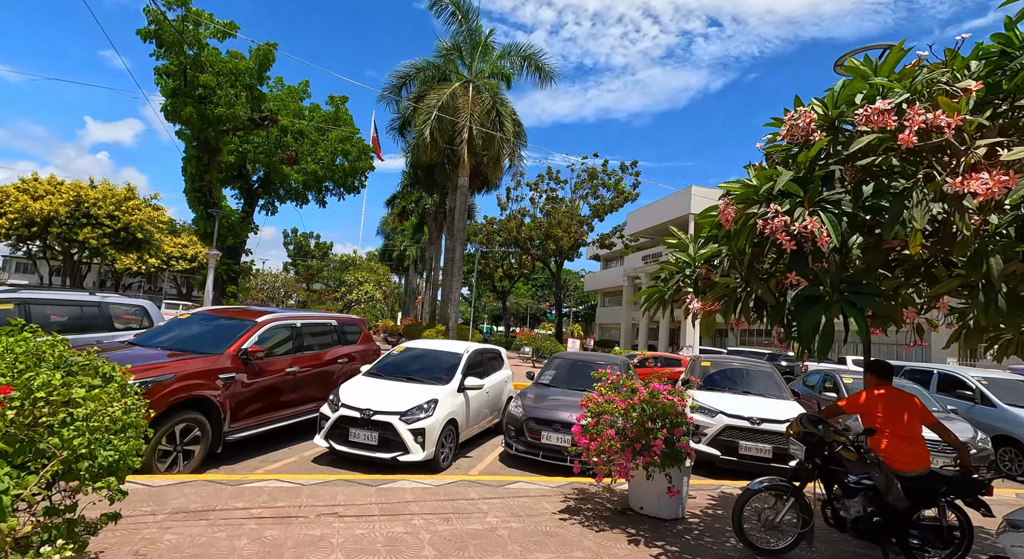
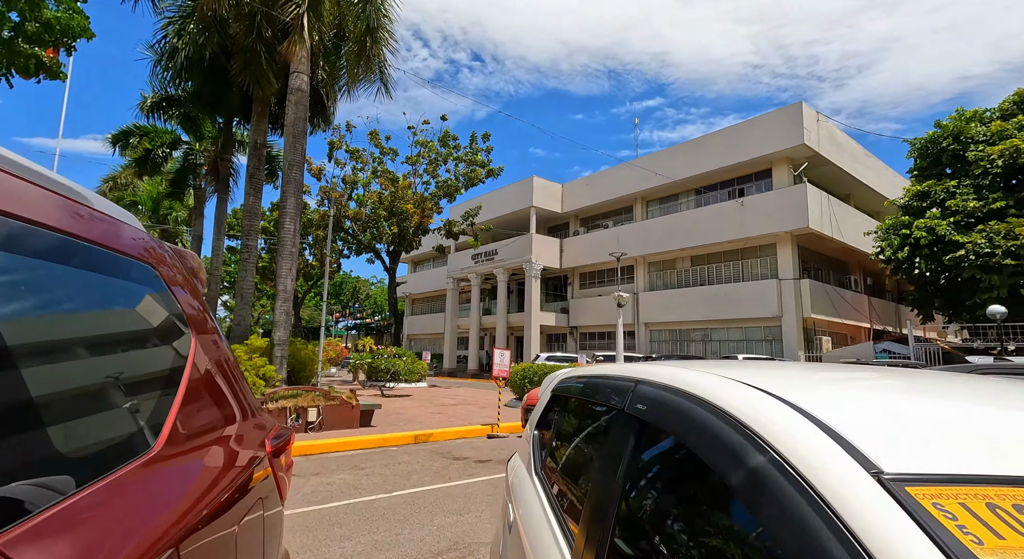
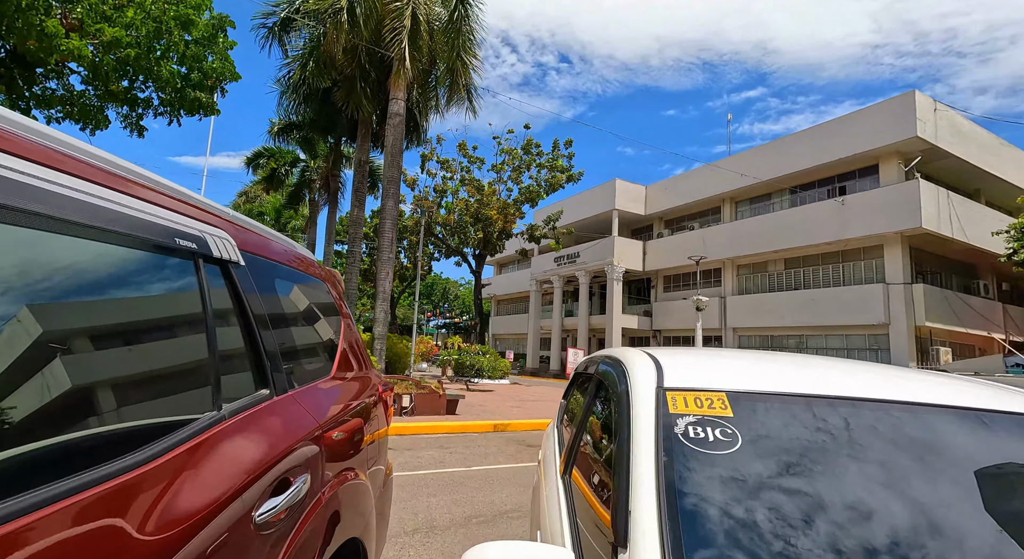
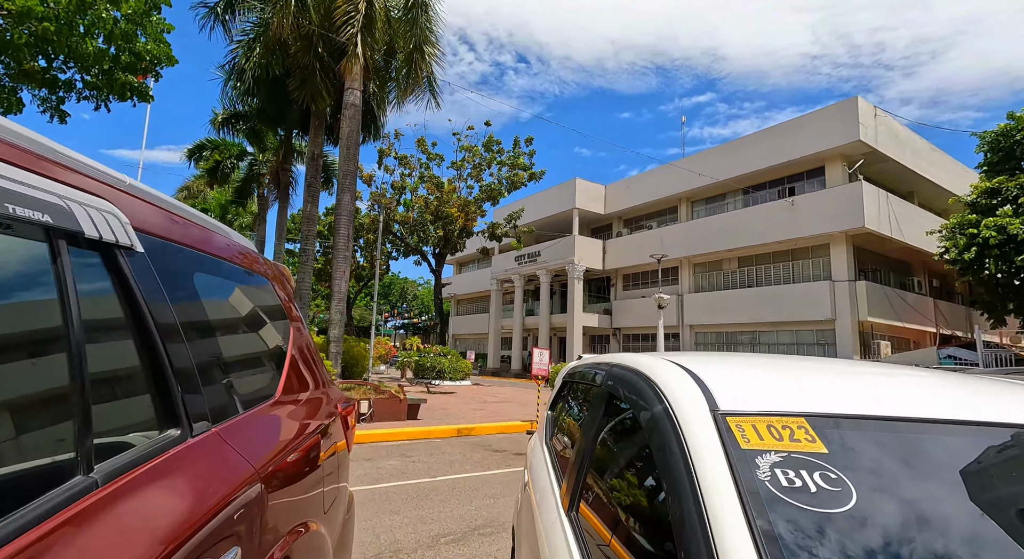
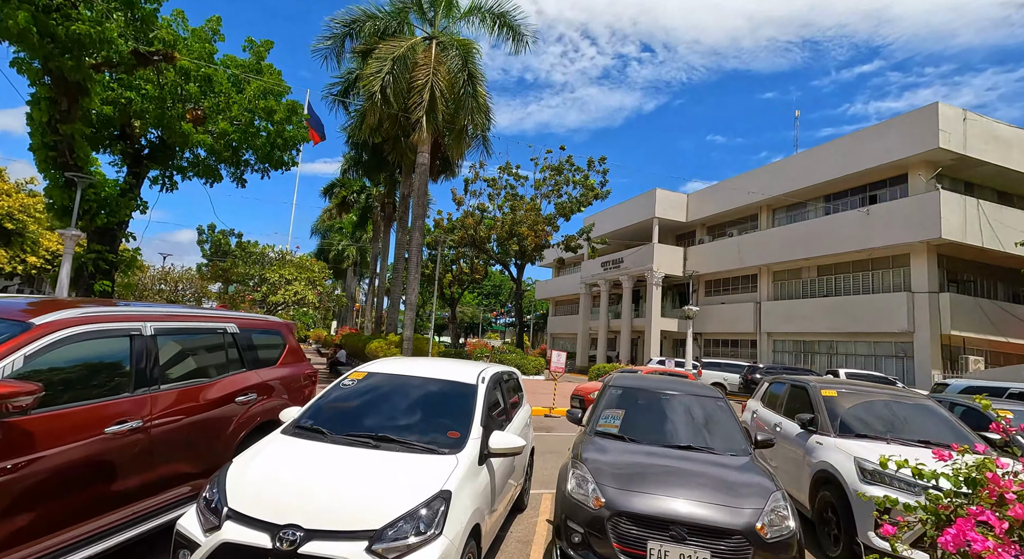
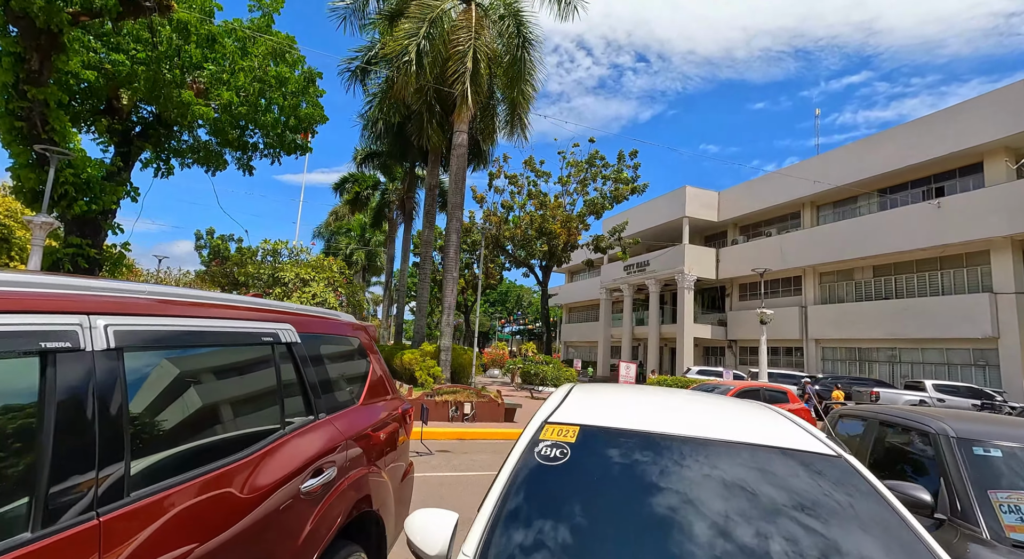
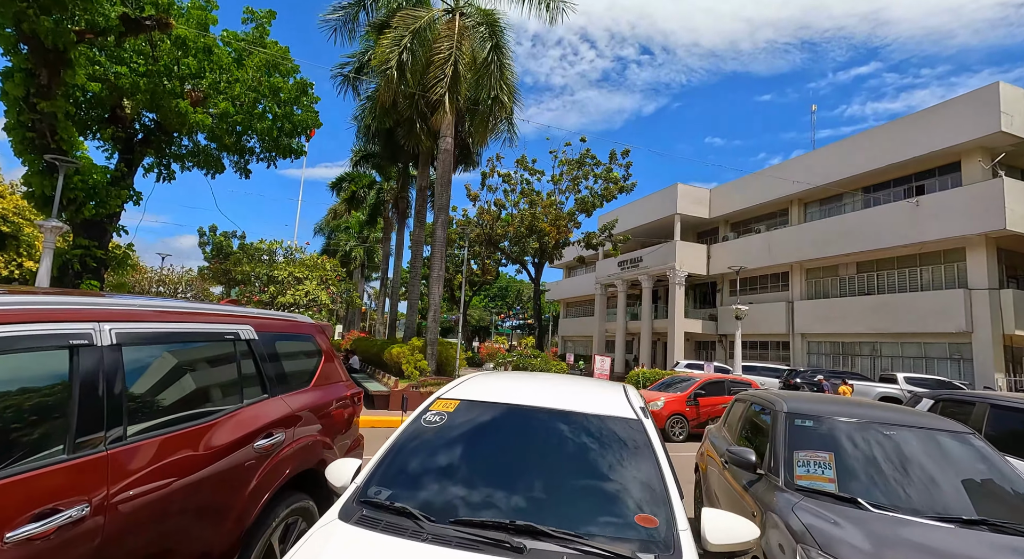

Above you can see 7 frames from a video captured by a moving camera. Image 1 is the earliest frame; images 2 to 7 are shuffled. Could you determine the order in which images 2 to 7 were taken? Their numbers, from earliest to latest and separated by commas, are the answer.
5, 7, 6, 3, 4, 2
